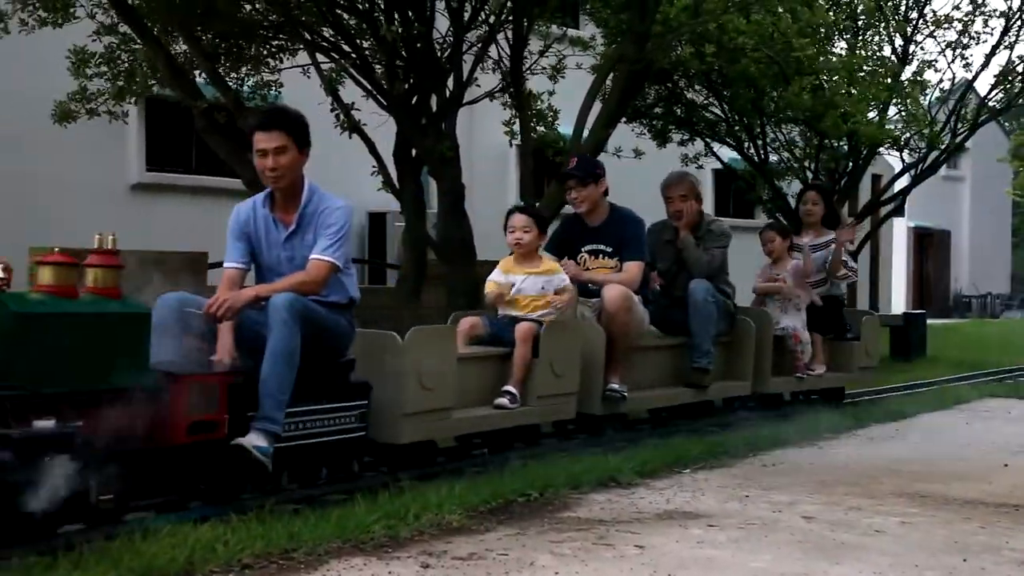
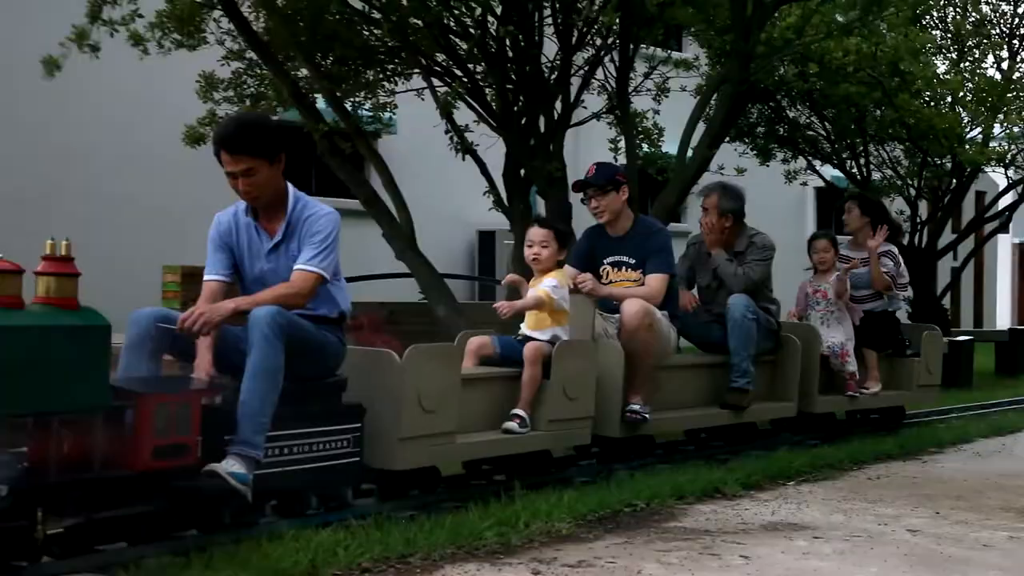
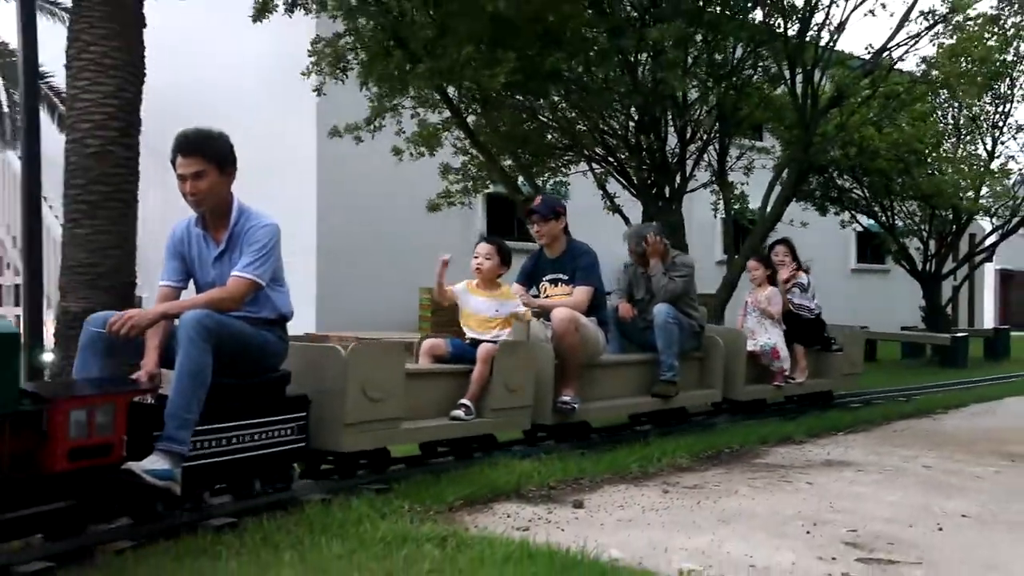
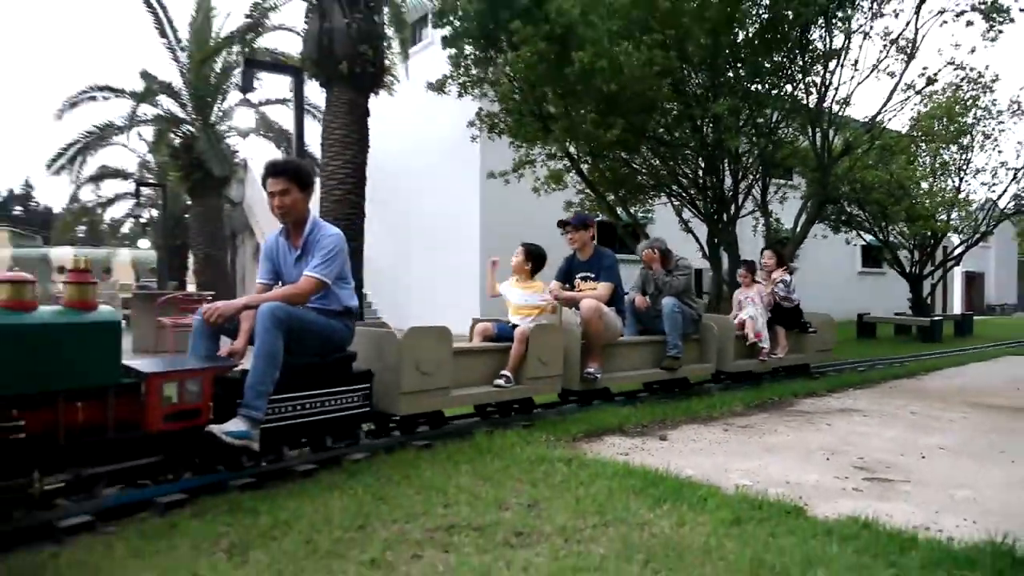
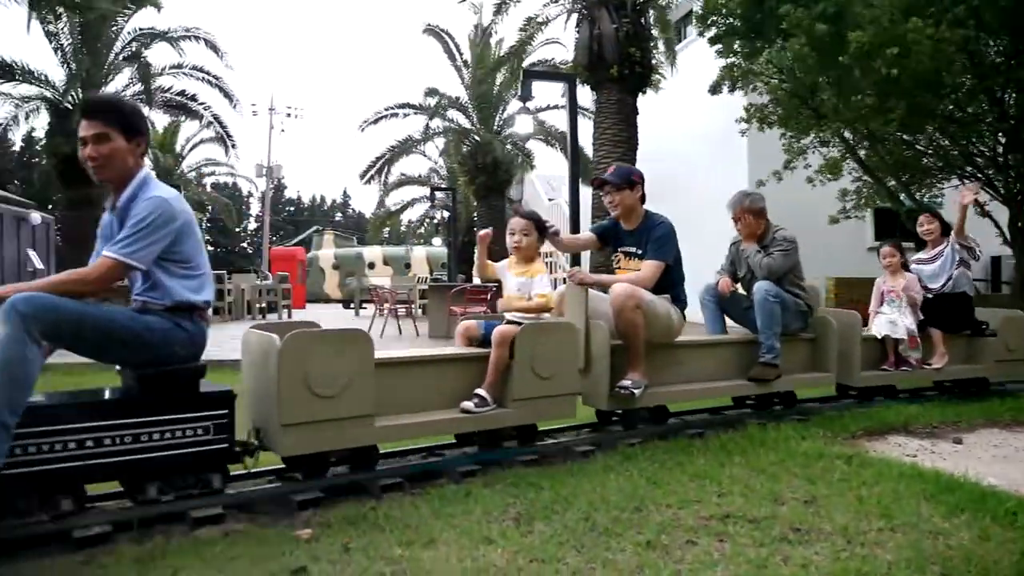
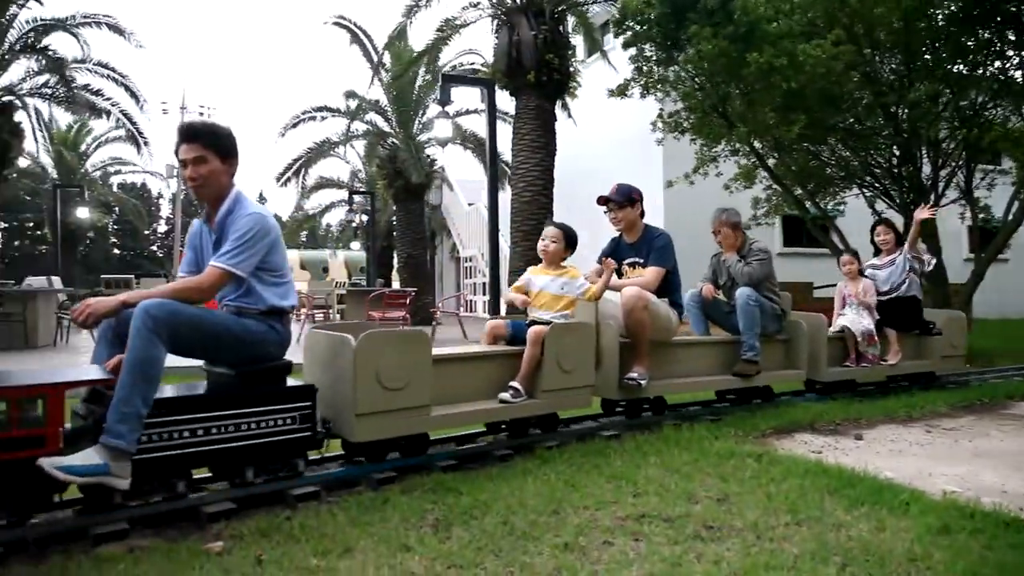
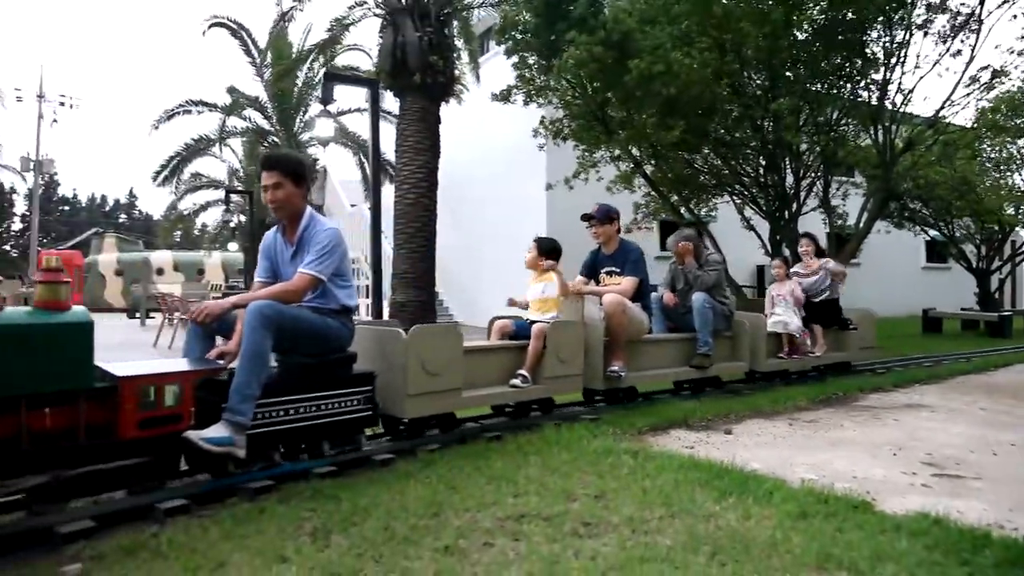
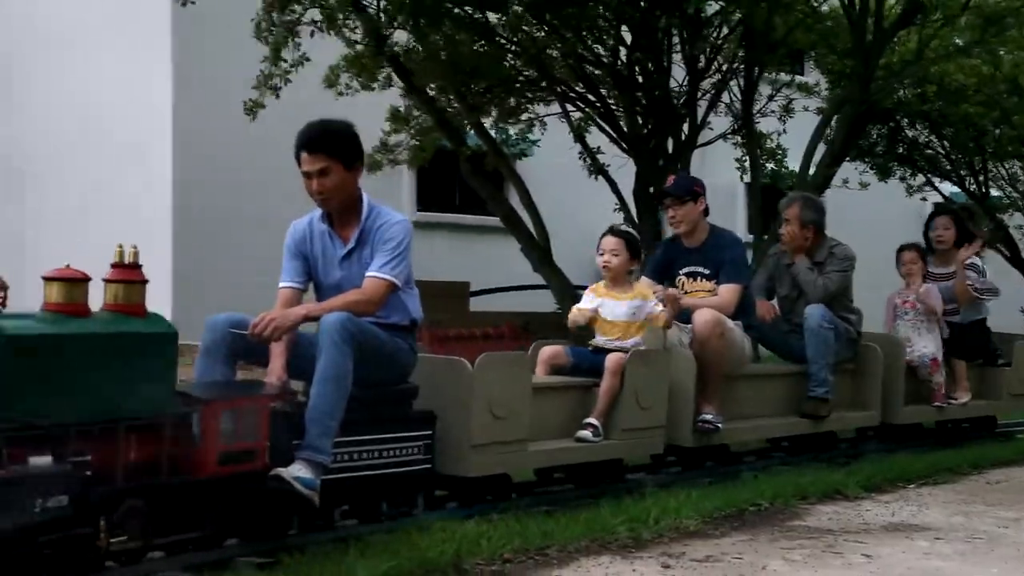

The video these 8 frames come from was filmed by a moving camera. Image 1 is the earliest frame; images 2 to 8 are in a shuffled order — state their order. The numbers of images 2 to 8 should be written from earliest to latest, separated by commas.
2, 8, 3, 4, 7, 6, 5
